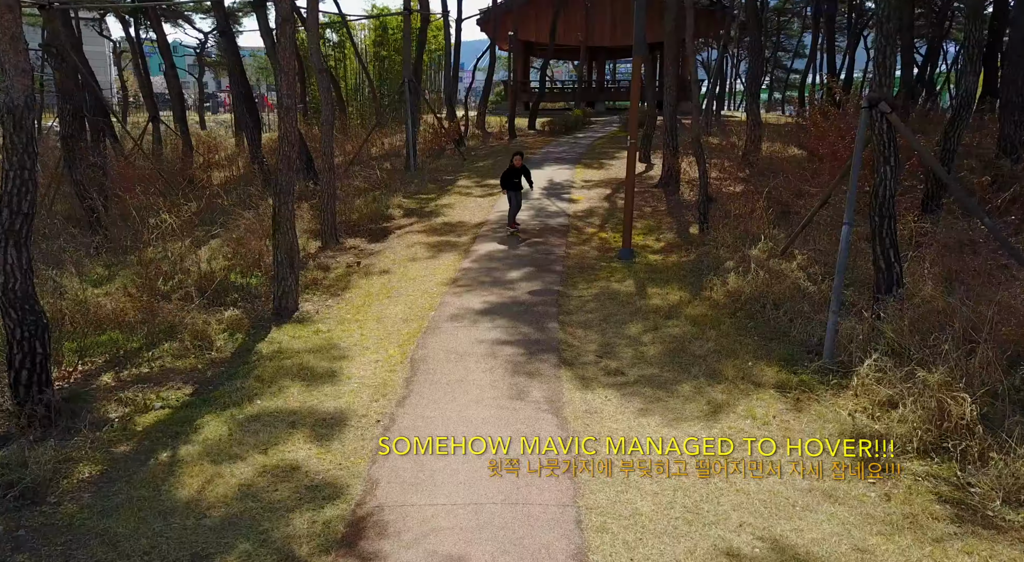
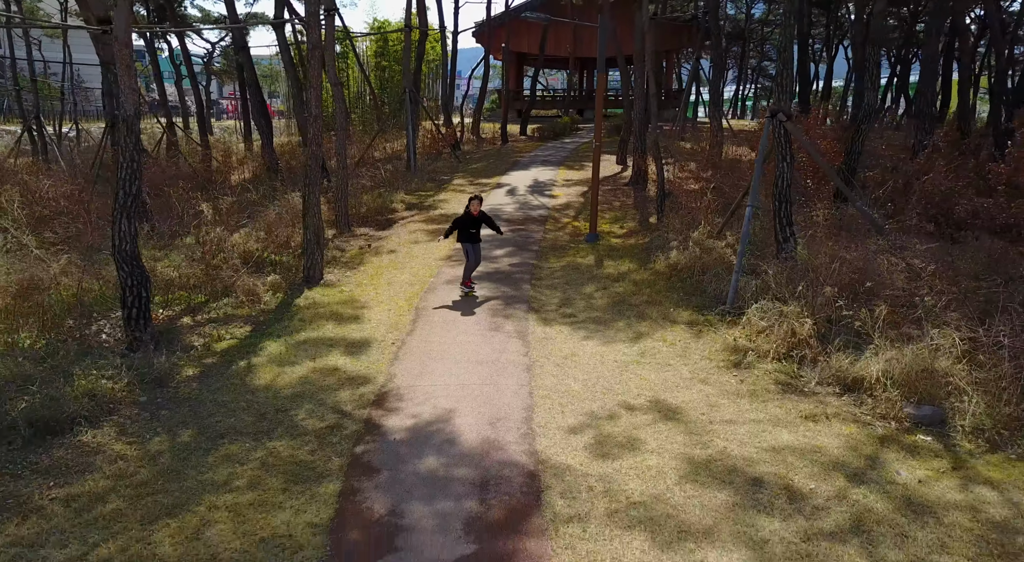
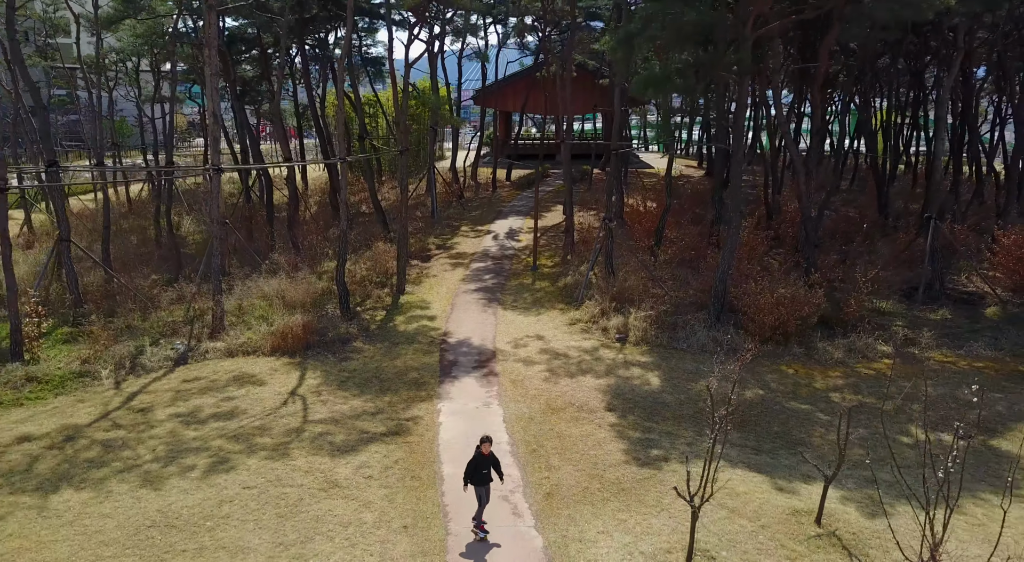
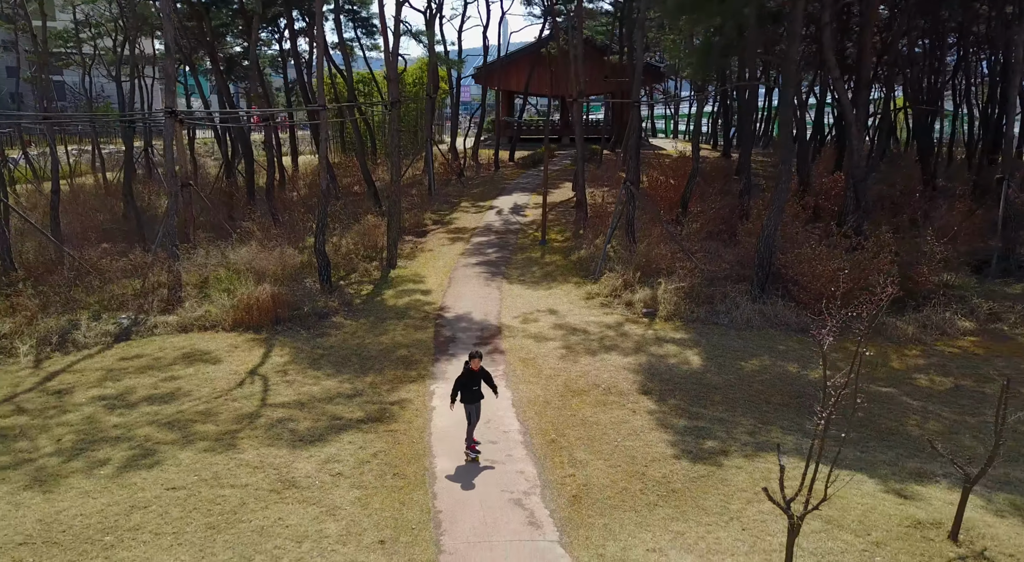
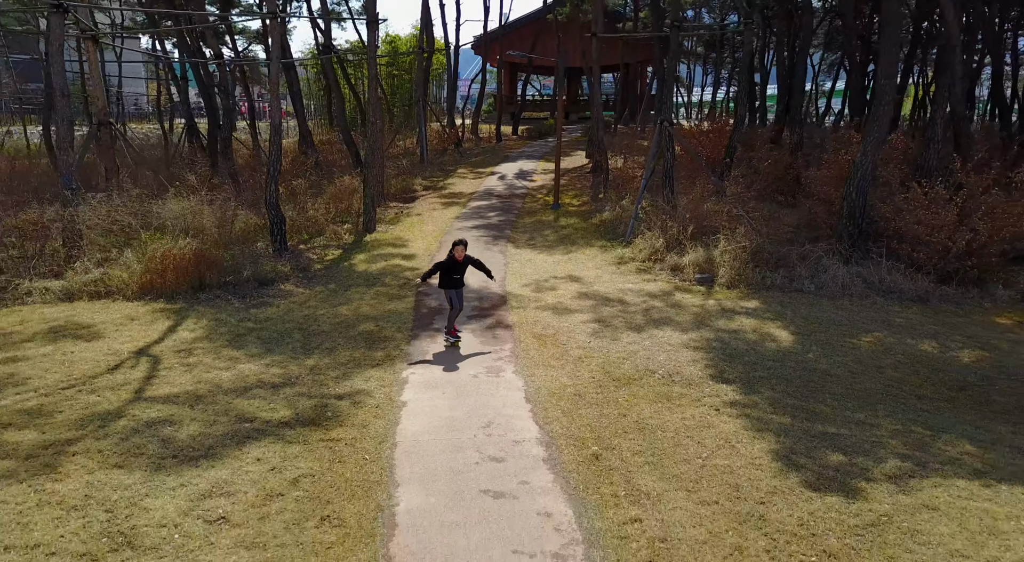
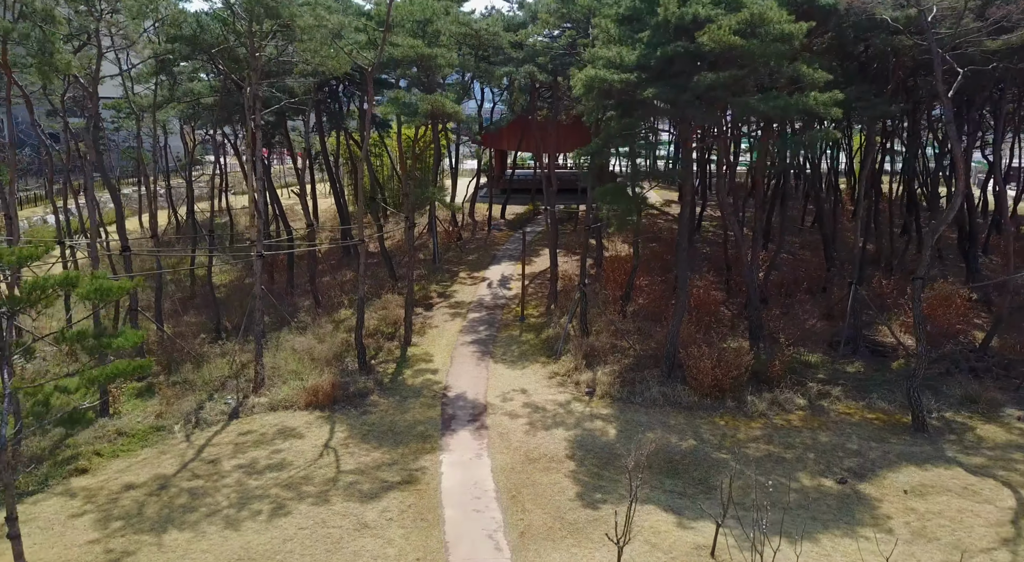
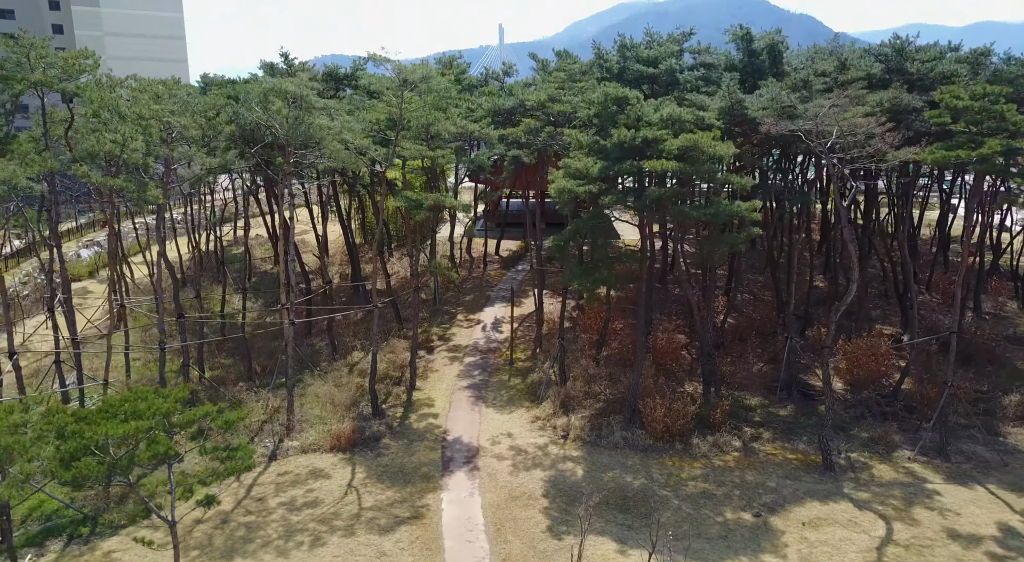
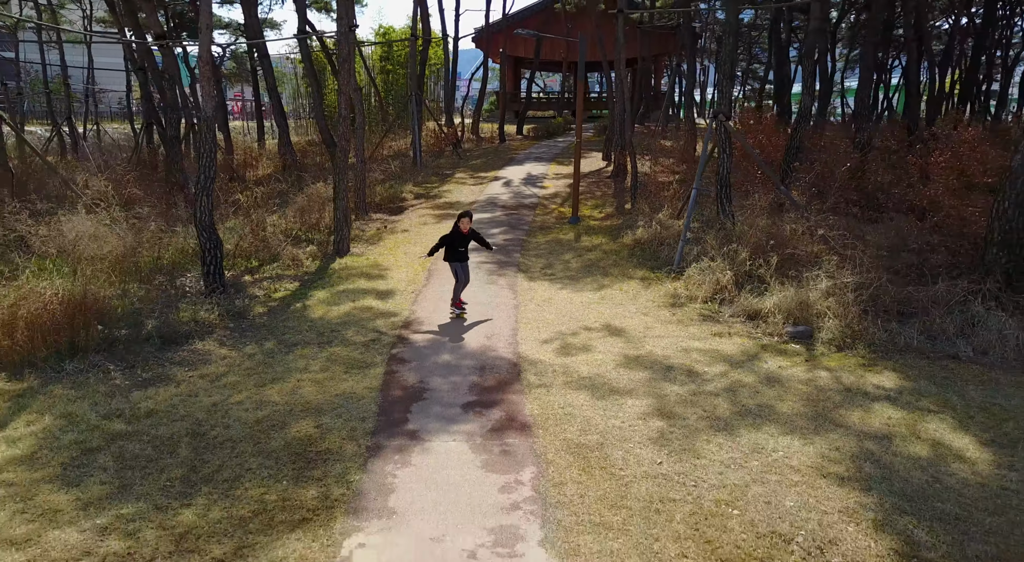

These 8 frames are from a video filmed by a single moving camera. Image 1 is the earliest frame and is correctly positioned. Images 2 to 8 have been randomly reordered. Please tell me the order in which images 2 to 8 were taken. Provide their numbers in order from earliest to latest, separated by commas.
2, 8, 5, 4, 3, 6, 7
